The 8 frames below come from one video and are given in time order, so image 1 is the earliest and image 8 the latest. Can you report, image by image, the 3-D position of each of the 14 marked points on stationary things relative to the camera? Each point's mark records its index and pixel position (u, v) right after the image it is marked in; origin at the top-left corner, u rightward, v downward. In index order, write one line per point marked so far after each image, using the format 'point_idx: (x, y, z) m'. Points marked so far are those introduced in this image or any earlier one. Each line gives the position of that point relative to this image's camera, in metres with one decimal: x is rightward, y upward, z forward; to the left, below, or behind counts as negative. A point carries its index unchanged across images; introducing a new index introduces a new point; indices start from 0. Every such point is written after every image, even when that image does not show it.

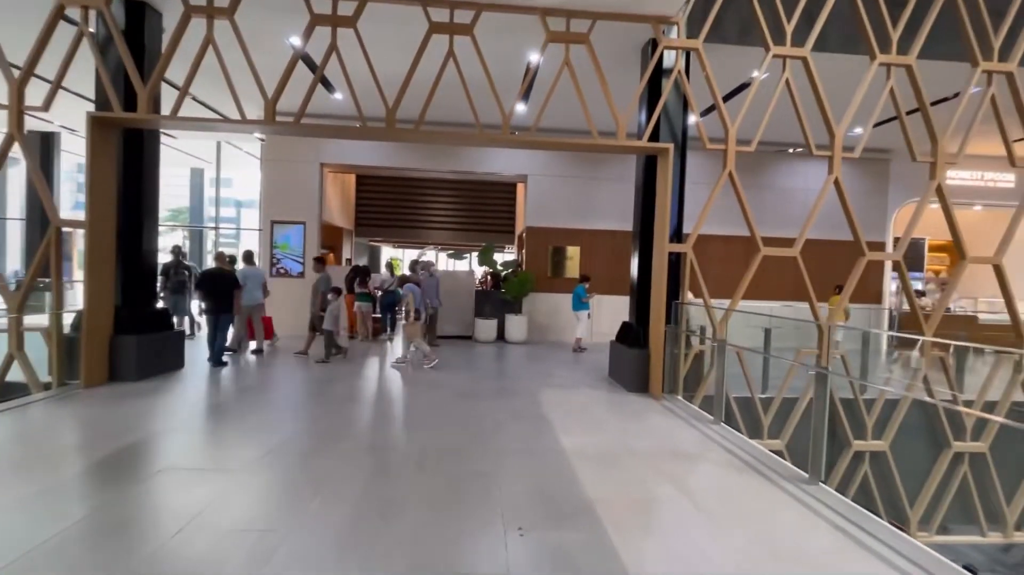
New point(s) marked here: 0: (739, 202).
0: (+2.8, +1.1, +5.8) m
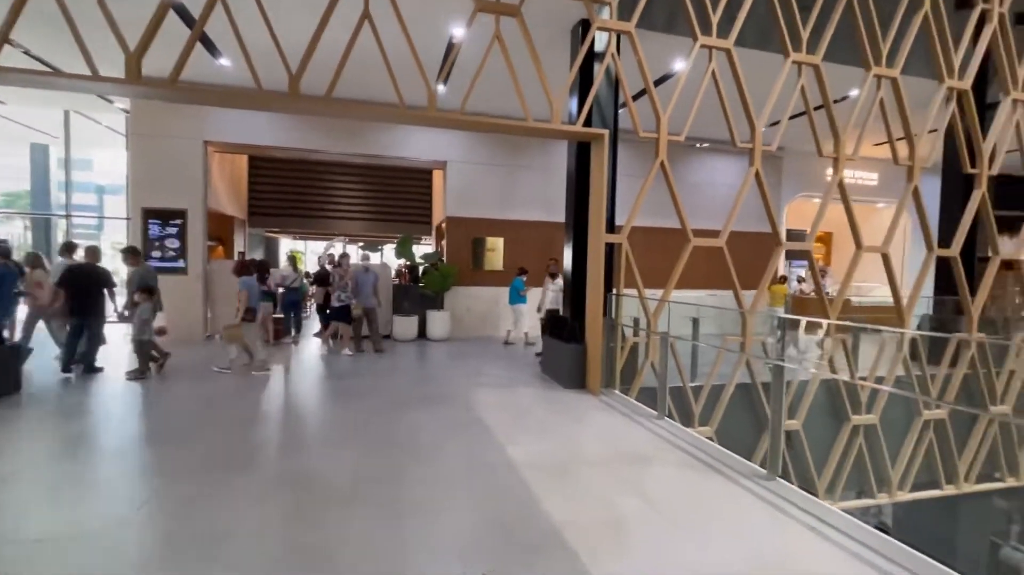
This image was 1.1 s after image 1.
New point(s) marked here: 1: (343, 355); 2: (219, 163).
0: (+1.9, +1.2, +5.8) m
1: (-2.5, -1.2, +7.3) m
2: (-5.9, +2.5, +9.5) m
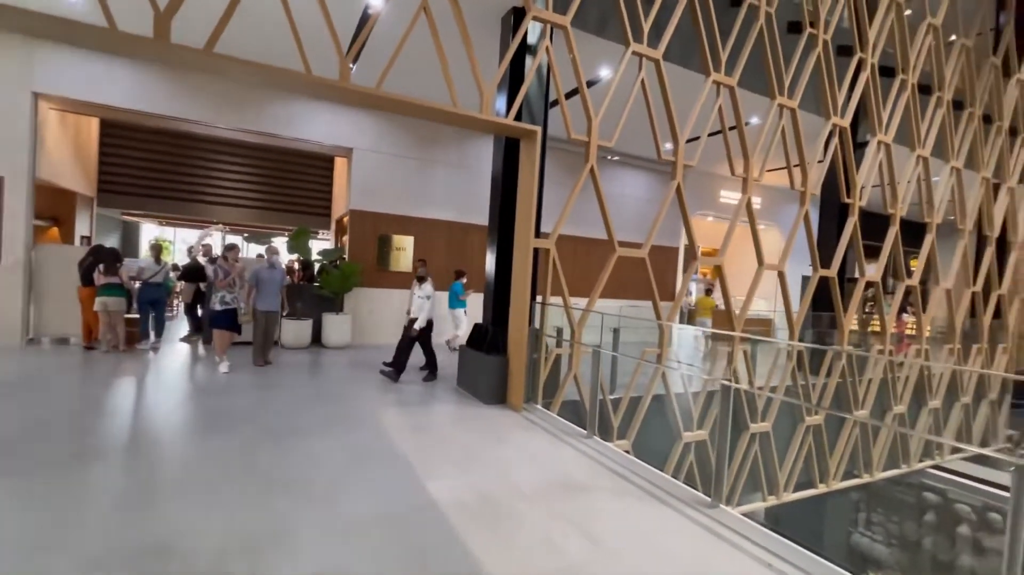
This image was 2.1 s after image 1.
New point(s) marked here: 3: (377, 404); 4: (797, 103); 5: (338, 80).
0: (+1.0, +1.1, +5.6) m
1: (-3.7, -1.1, +6.1) m
2: (-7.3, +2.7, +7.7) m
3: (-1.5, -1.3, +5.2) m
4: (+4.3, +2.8, +7.1) m
5: (-1.6, +1.9, +4.2) m
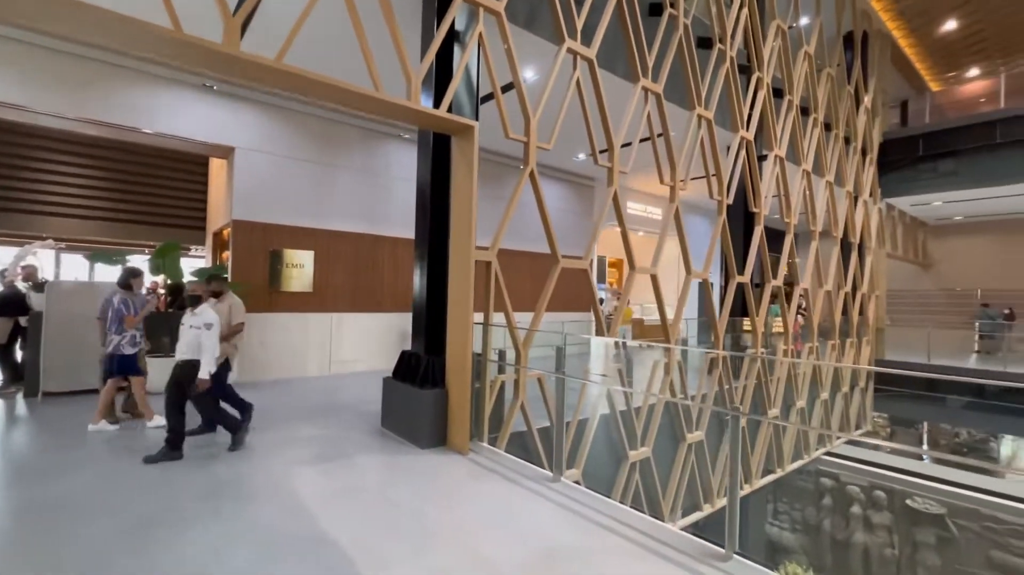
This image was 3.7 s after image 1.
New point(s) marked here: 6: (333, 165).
0: (+0.3, +0.9, +5.1) m
1: (-4.3, -1.5, +4.6) m
2: (-8.4, +2.1, +5.4) m
3: (-2.0, -1.5, +4.2) m
4: (+3.1, +2.7, +7.3) m
5: (-2.0, +1.7, +3.2) m
6: (-3.1, +2.1, +8.2) m
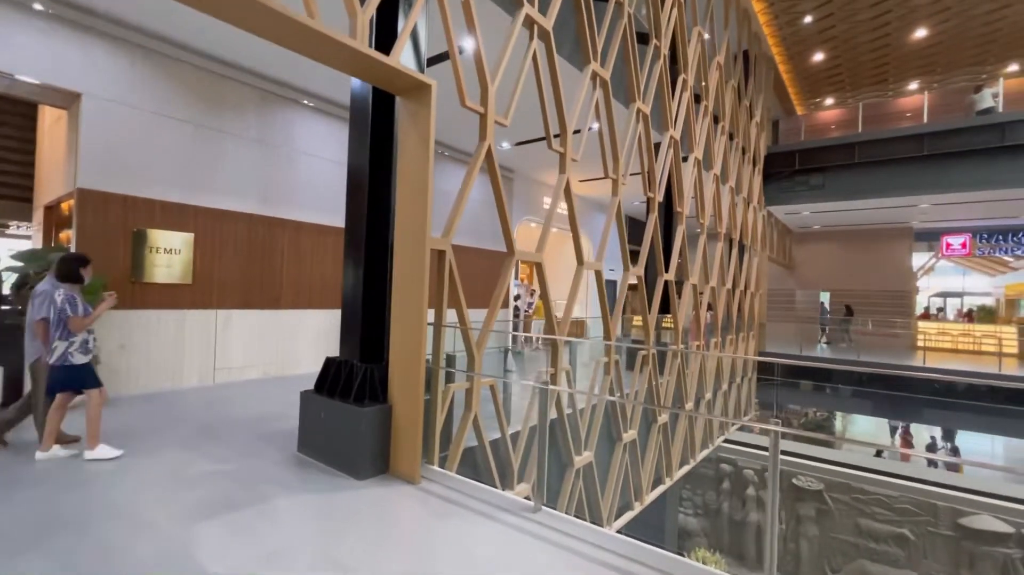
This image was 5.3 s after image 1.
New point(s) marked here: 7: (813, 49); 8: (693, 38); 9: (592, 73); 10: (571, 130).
0: (-0.2, +0.9, +4.4) m
1: (-4.6, -1.4, +2.9) m
2: (-8.7, +2.3, +2.8) m
3: (-2.2, -1.5, +3.1) m
4: (+2.1, +2.7, +7.2) m
5: (-2.0, +1.7, +2.1) m
6: (-4.2, +2.3, +6.8) m
7: (+9.4, +7.4, +14.8) m
8: (+3.5, +4.9, +9.2) m
9: (+1.0, +2.7, +5.9) m
10: (+0.7, +1.8, +5.5) m
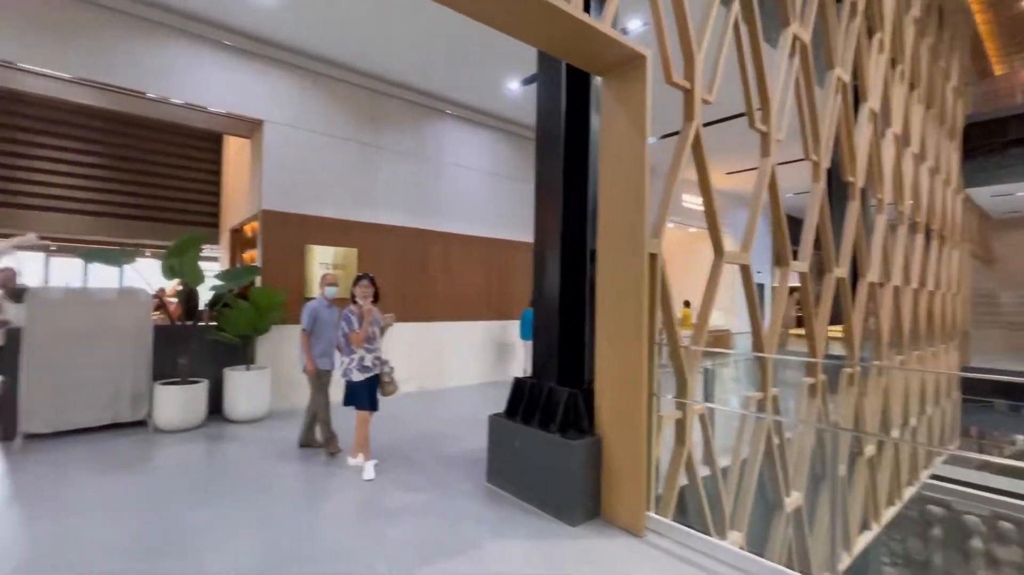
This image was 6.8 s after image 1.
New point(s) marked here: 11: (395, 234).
0: (+1.5, +0.9, +3.7) m
1: (-3.1, -1.5, +3.2) m
2: (-7.2, +2.0, +4.0) m
3: (-0.8, -1.6, +2.8) m
4: (+4.2, +2.6, +6.0) m
5: (-0.8, +1.6, +1.9) m
6: (-1.9, +2.1, +6.9) m
7: (+12.9, +7.5, +11.8) m
8: (+6.0, +4.8, +7.7) m
9: (+2.9, +2.6, +4.9) m
10: (+2.5, +1.7, +4.6) m
11: (-1.7, +0.8, +7.0) m
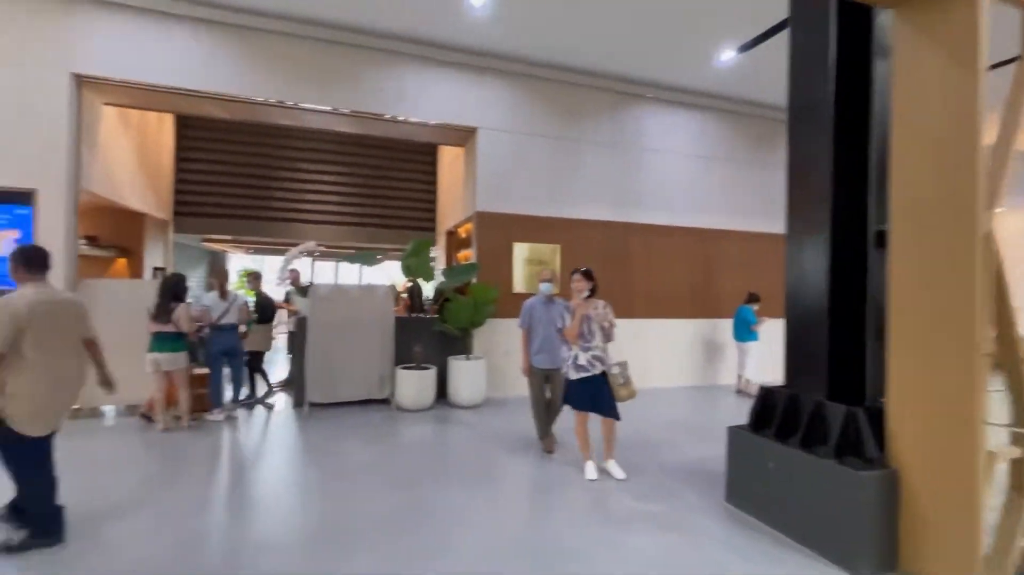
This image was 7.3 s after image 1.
0: (+3.0, +0.9, +2.7) m
1: (-1.5, -1.5, +3.8) m
2: (-5.0, +2.1, +6.0) m
3: (+0.6, -1.5, +2.6) m
4: (+6.4, +2.7, +3.8) m
5: (+0.2, +1.6, +1.7) m
6: (+0.9, +2.1, +6.8) m
7: (+16.5, +7.7, +6.1) m
8: (+8.7, +4.9, +4.7) m
9: (+4.7, +2.7, +3.2) m
10: (+4.3, +1.8, +3.1) m
11: (+1.2, +0.9, +6.9) m
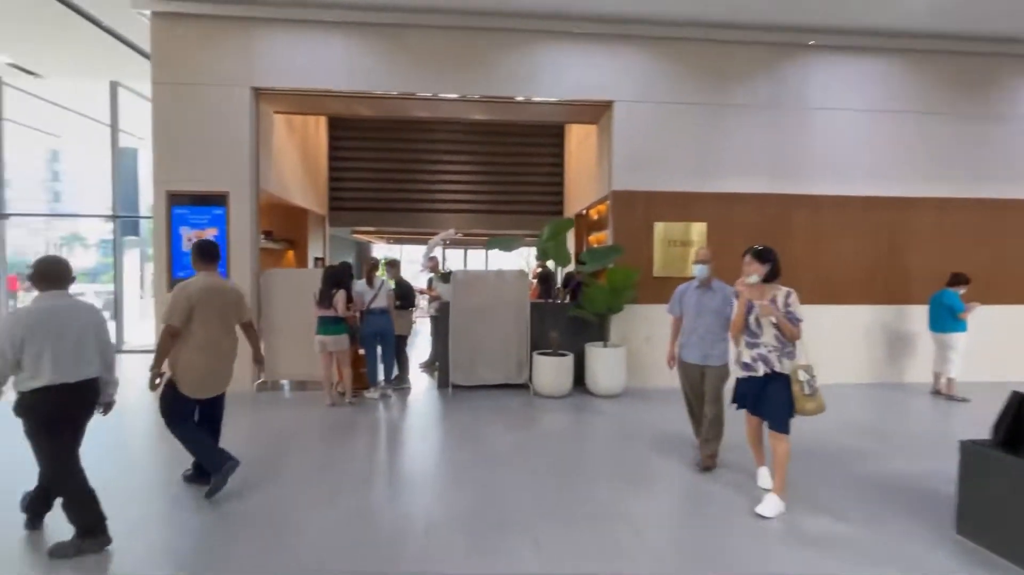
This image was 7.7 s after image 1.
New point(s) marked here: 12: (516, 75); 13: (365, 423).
0: (+3.8, +1.0, +1.6) m
1: (-0.3, -1.4, +3.8) m
2: (-3.2, +2.2, +6.7) m
3: (+1.4, -1.4, +2.2) m
4: (+7.3, +2.9, +1.8) m
5: (+0.9, +1.7, +1.3) m
6: (+2.7, +2.4, +6.1) m
7: (+17.6, +8.0, +1.5) m
8: (+9.7, +5.1, +2.1) m
9: (+5.6, +2.8, +1.7) m
10: (+5.1, +1.9, +1.7) m
11: (+3.0, +1.1, +6.1) m
12: (+0.1, +2.6, +5.9) m
13: (-1.6, -1.3, +4.7) m
